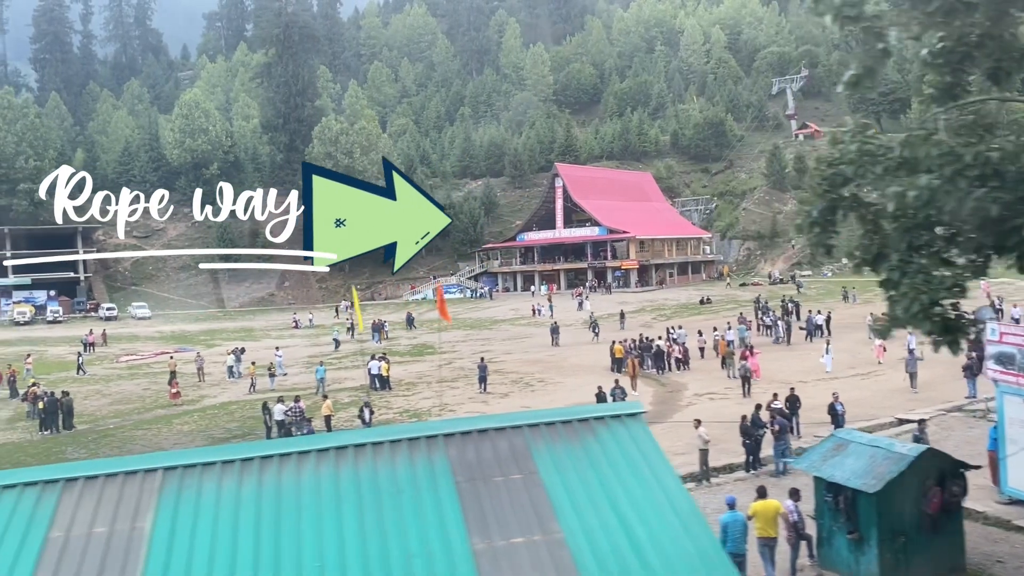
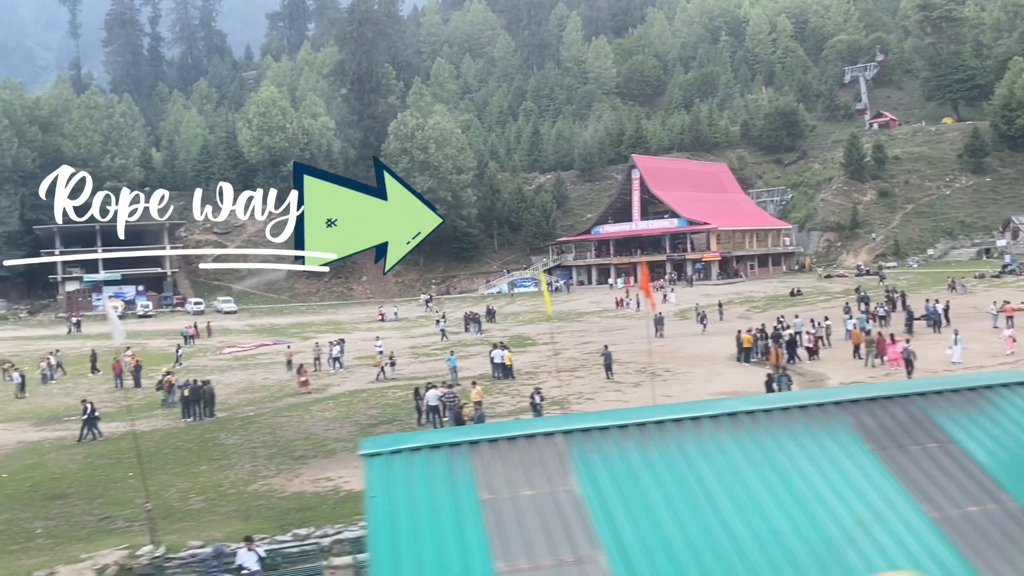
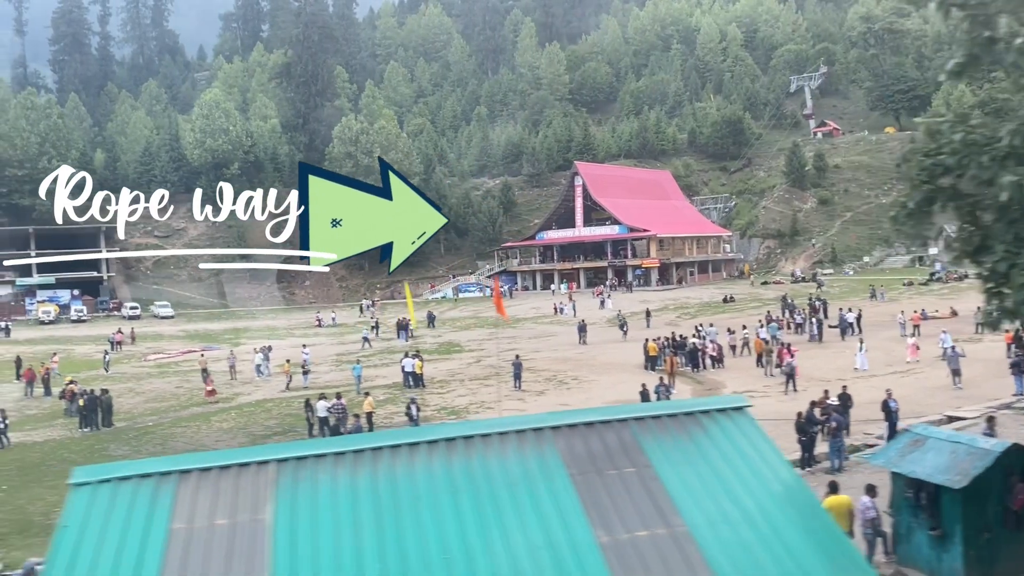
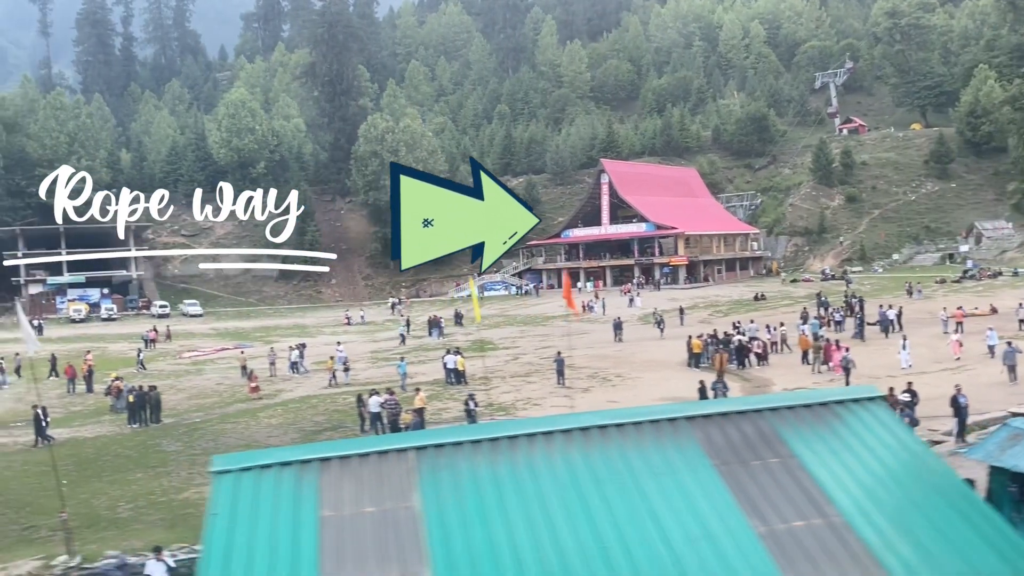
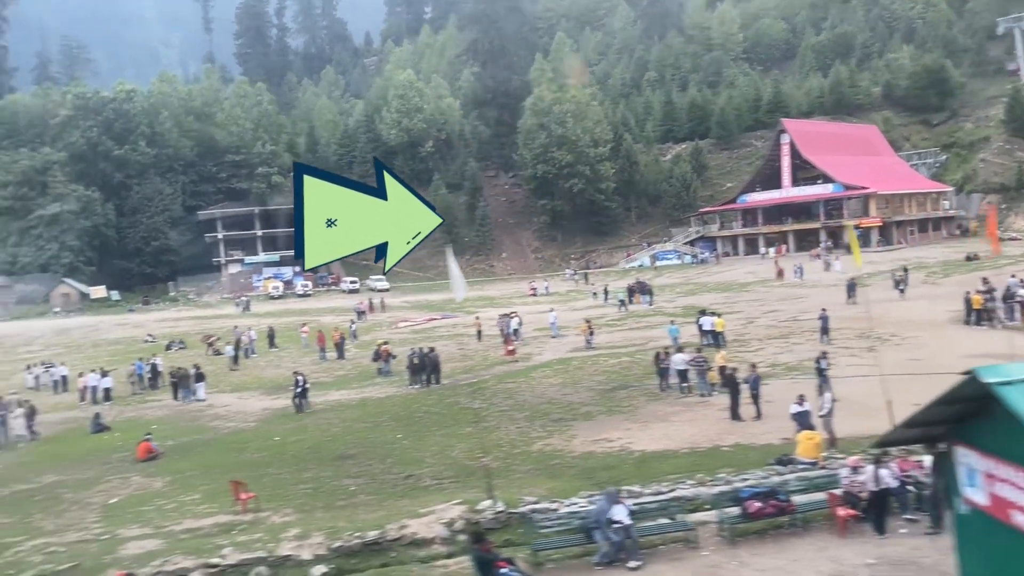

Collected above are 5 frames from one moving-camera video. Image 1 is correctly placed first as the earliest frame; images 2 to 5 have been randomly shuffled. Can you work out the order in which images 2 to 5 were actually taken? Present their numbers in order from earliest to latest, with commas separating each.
3, 4, 2, 5
